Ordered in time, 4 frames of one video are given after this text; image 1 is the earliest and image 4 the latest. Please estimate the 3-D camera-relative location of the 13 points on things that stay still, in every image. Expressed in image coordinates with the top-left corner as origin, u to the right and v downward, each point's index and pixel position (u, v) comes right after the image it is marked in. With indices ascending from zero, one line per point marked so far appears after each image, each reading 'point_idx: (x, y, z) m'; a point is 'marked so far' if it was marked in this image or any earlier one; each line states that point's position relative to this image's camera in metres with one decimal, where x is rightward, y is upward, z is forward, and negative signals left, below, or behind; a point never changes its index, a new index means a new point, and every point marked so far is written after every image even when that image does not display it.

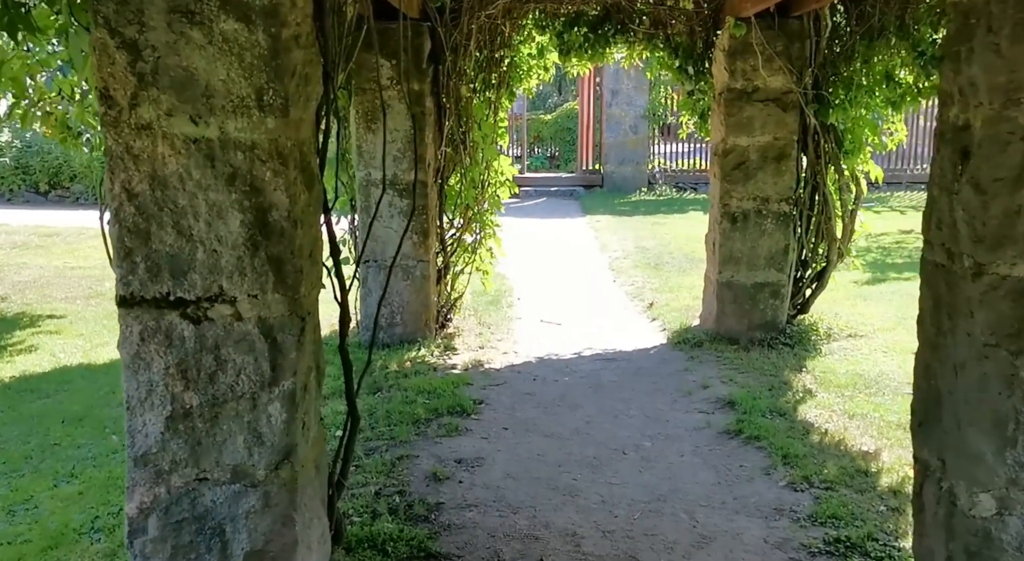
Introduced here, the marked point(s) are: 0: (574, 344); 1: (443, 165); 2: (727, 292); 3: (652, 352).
0: (+0.3, -0.4, +5.3) m
1: (-0.4, +0.7, +5.4) m
2: (+1.2, -0.1, +5.0) m
3: (+0.8, -0.4, +5.0) m
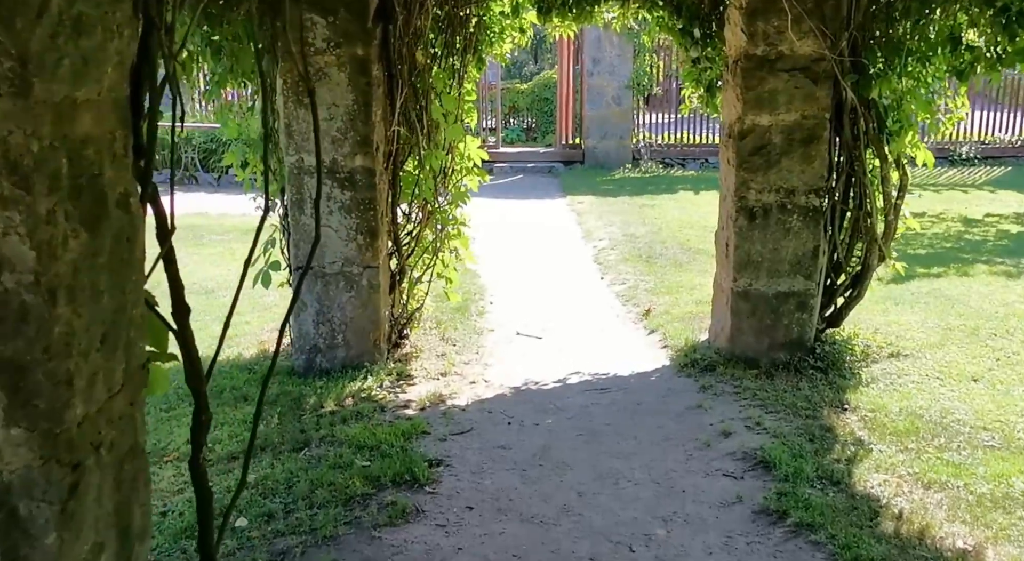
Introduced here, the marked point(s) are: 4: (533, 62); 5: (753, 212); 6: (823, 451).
0: (+0.2, -0.4, +4.3) m
1: (-0.6, +0.6, +4.4) m
2: (+1.0, -0.1, +4.1) m
3: (+0.6, -0.4, +4.1) m
4: (+0.5, +4.8, +20.0) m
5: (+1.1, +0.3, +4.0) m
6: (+1.1, -0.6, +3.1) m
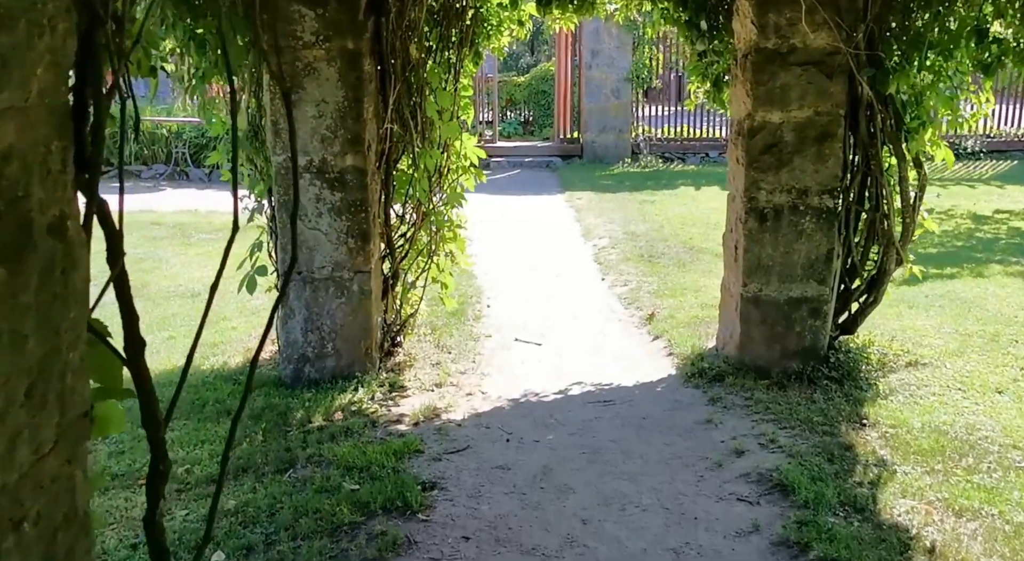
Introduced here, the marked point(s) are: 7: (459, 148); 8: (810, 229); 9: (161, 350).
0: (+0.2, -0.4, +4.1) m
1: (-0.6, +0.6, +4.2) m
2: (+1.0, -0.1, +3.9) m
3: (+0.6, -0.5, +3.9) m
4: (+0.4, +4.9, +19.7) m
5: (+1.1, +0.3, +3.8) m
6: (+1.1, -0.6, +2.9) m
7: (-0.3, +0.7, +4.6) m
8: (+1.2, +0.2, +3.8) m
9: (-1.8, -0.4, +4.6) m
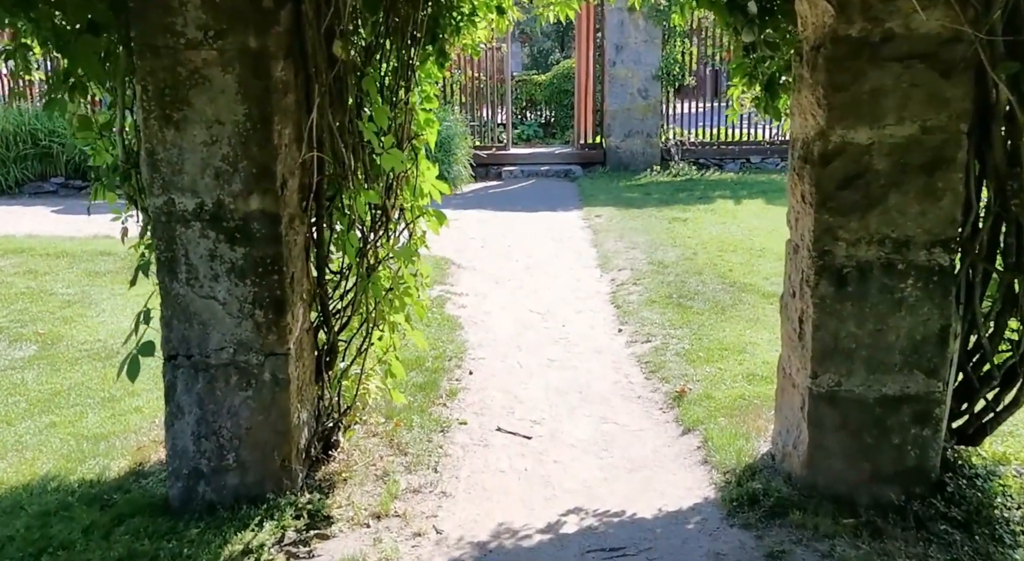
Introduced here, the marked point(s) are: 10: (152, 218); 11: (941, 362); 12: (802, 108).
0: (+0.1, -0.7, +2.9) m
1: (-0.7, +0.3, +3.0) m
2: (+0.9, -0.4, +2.7) m
3: (+0.5, -0.7, +2.7) m
4: (+0.9, +4.7, +18.5) m
5: (+1.0, 0.0, +2.6) m
6: (+0.9, -0.9, +1.7) m
7: (-0.3, +0.4, +3.4) m
8: (+1.1, -0.1, +2.6) m
9: (-1.8, -0.6, +3.5) m
10: (-1.1, +0.2, +2.9) m
11: (+1.2, -0.2, +2.6) m
12: (+0.9, +0.5, +2.7) m
